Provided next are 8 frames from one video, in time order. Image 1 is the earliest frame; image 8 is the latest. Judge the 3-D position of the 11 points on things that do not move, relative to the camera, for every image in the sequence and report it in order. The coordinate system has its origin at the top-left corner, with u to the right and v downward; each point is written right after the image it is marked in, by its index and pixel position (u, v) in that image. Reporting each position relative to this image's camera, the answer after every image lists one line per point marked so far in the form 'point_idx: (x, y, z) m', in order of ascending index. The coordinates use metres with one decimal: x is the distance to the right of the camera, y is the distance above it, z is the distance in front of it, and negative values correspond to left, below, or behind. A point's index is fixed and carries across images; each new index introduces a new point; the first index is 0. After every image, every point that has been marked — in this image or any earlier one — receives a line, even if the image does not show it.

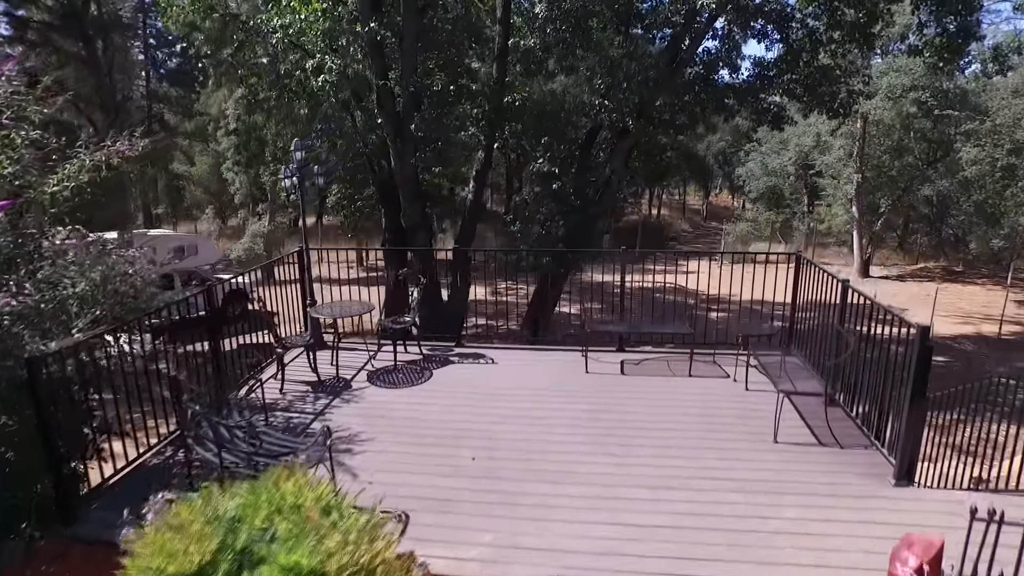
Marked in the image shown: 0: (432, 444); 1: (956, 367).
0: (-0.5, -1.0, +3.7) m
1: (+8.8, -1.6, +12.0) m
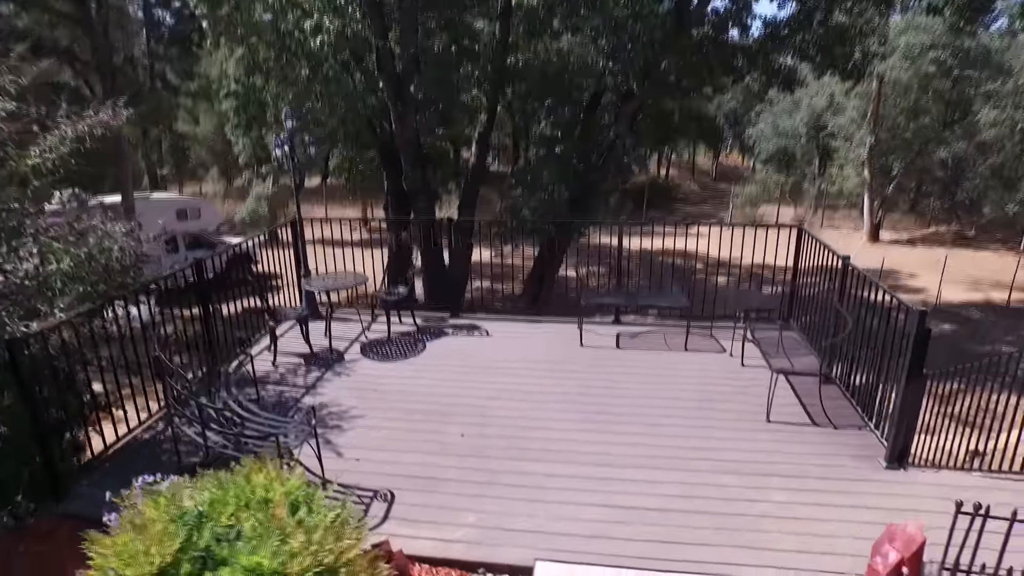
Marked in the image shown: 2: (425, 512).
0: (-0.6, -0.8, +3.7) m
1: (+8.9, -0.9, +11.9) m
2: (-0.4, -1.1, +2.9) m
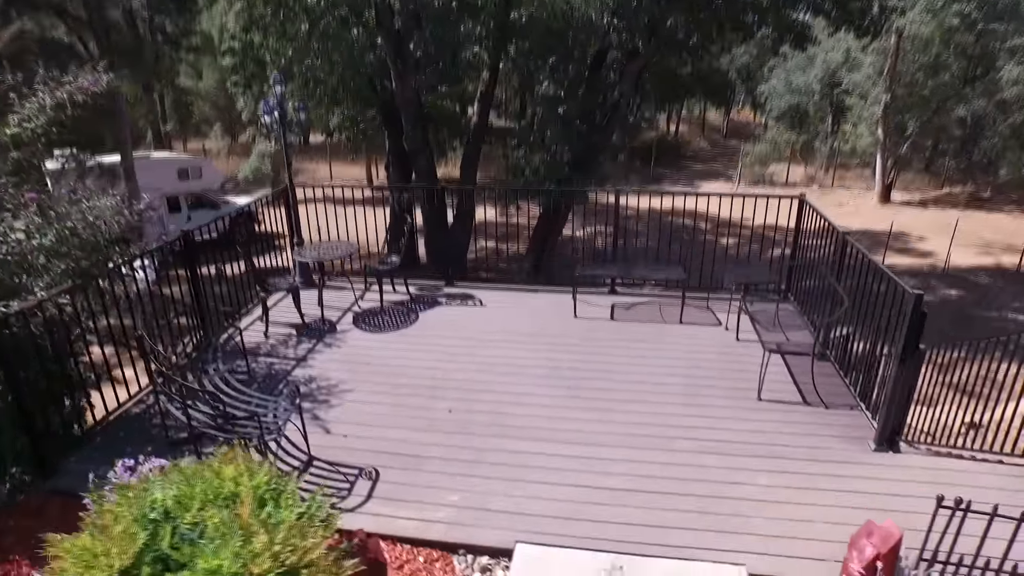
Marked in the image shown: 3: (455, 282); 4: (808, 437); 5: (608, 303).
0: (-0.6, -0.7, +3.7) m
1: (+8.9, -0.3, +11.7) m
2: (-0.5, -1.0, +2.9) m
3: (-0.5, +0.1, +5.5) m
4: (+1.6, -0.8, +3.3) m
5: (+0.8, -0.1, +5.0) m
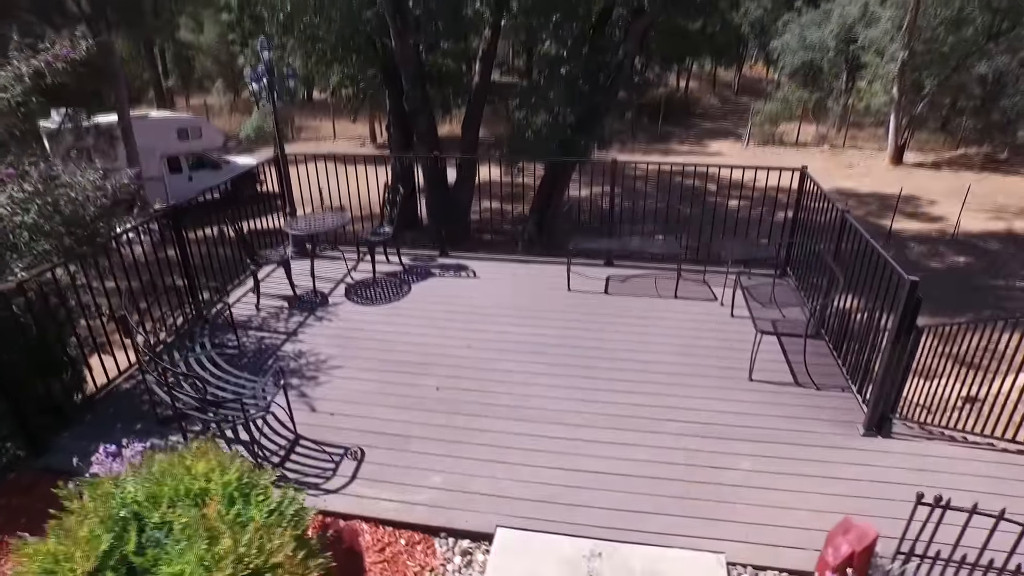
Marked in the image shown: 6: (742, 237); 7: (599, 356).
0: (-0.7, -0.5, +3.7) m
1: (+8.9, +0.4, +11.6) m
2: (-0.6, -0.9, +3.0) m
3: (-0.6, +0.3, +5.4) m
4: (+1.5, -0.7, +3.3) m
5: (+0.7, +0.1, +4.9) m
6: (+5.0, +1.1, +13.1) m
7: (+0.6, -0.4, +3.9) m
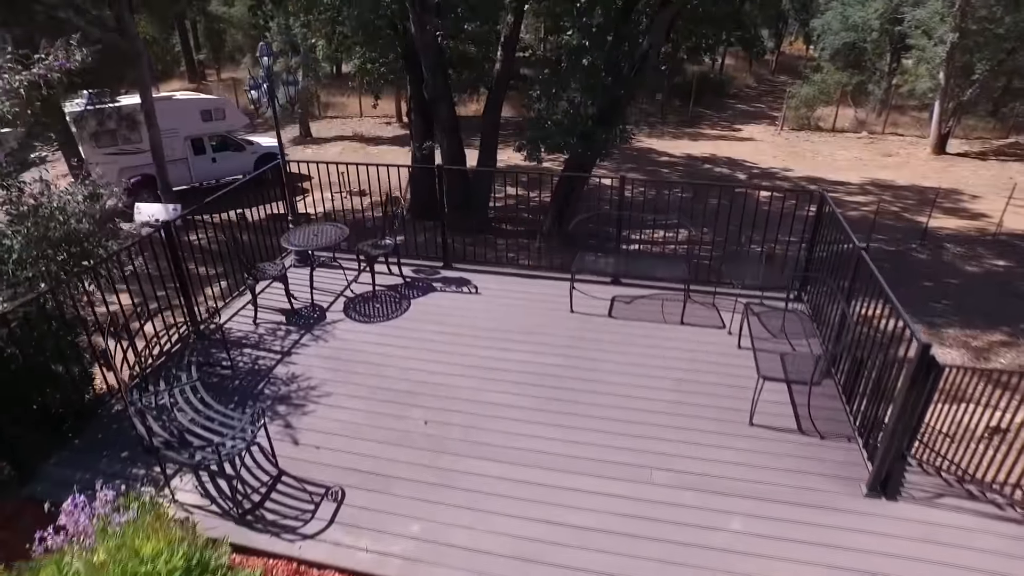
0: (-0.7, -0.7, +3.6) m
1: (+9.2, +0.3, +11.0) m
2: (-0.7, -1.1, +2.9) m
3: (-0.5, +0.2, +5.3) m
4: (+1.5, -1.0, +3.1) m
5: (+0.8, -0.1, +4.8) m
6: (+5.4, +1.2, +12.7) m
7: (+0.5, -0.6, +3.8) m
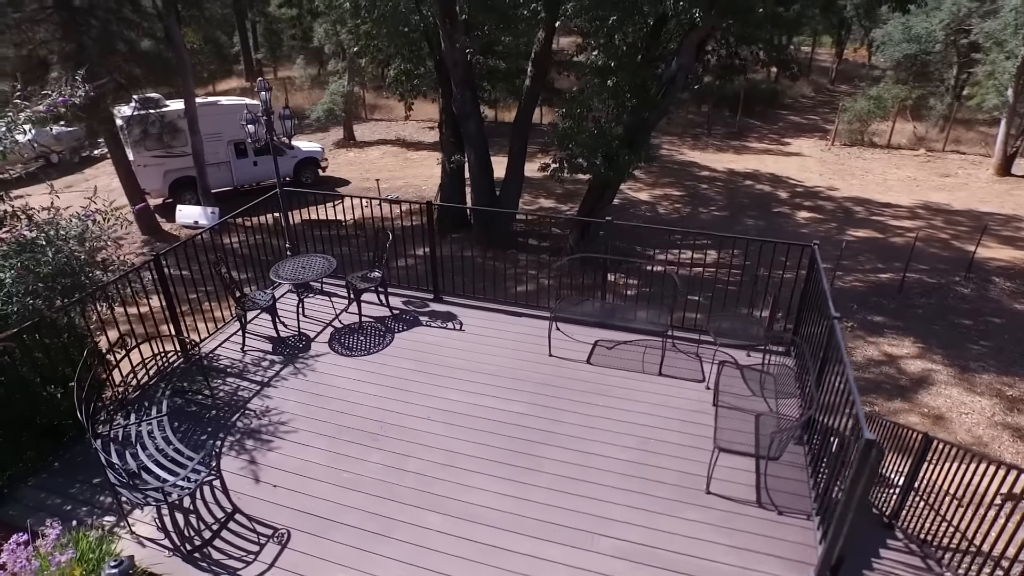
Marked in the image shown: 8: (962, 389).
0: (-1.0, -1.0, +3.7) m
1: (+9.5, -0.4, +10.3) m
2: (-1.0, -1.4, +3.0) m
3: (-0.6, -0.1, +5.3) m
4: (+1.2, -1.3, +3.0) m
5: (+0.6, -0.4, +4.7) m
6: (+5.9, +0.6, +12.3) m
7: (+0.3, -1.0, +3.7) m
8: (+5.9, -1.3, +7.9) m
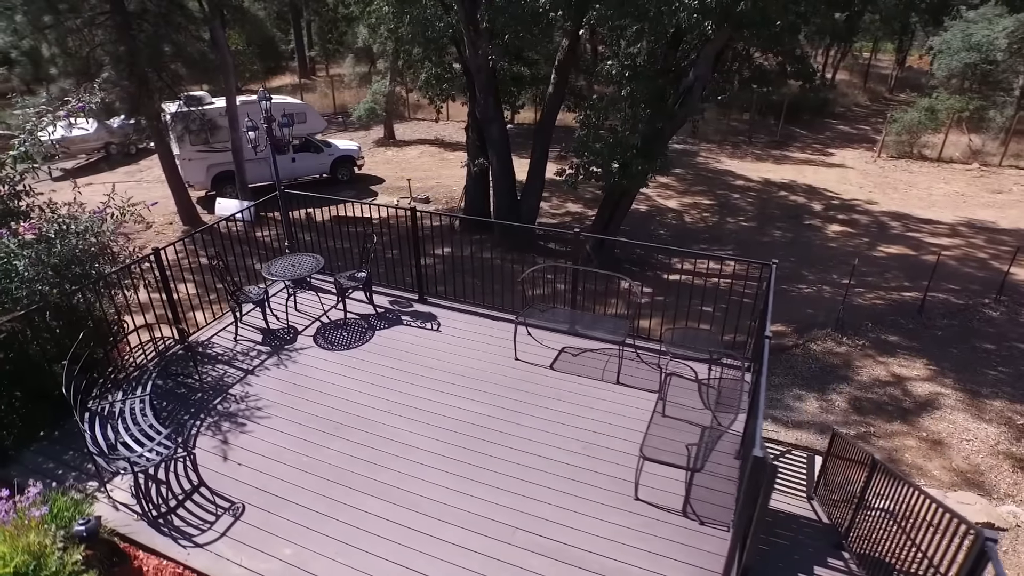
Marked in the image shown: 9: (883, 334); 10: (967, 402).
0: (-1.3, -0.9, +4.0) m
1: (+9.7, -0.9, +9.9) m
2: (-1.4, -1.4, +3.3) m
3: (-0.8, -0.1, +5.6) m
4: (+0.8, -1.4, +3.2) m
5: (+0.4, -0.5, +4.9) m
6: (+6.2, +0.3, +12.1) m
7: (0.0, -1.0, +4.0) m
8: (+5.8, -1.6, +7.7) m
9: (+5.8, -0.7, +9.5) m
10: (+6.0, -1.5, +7.9) m
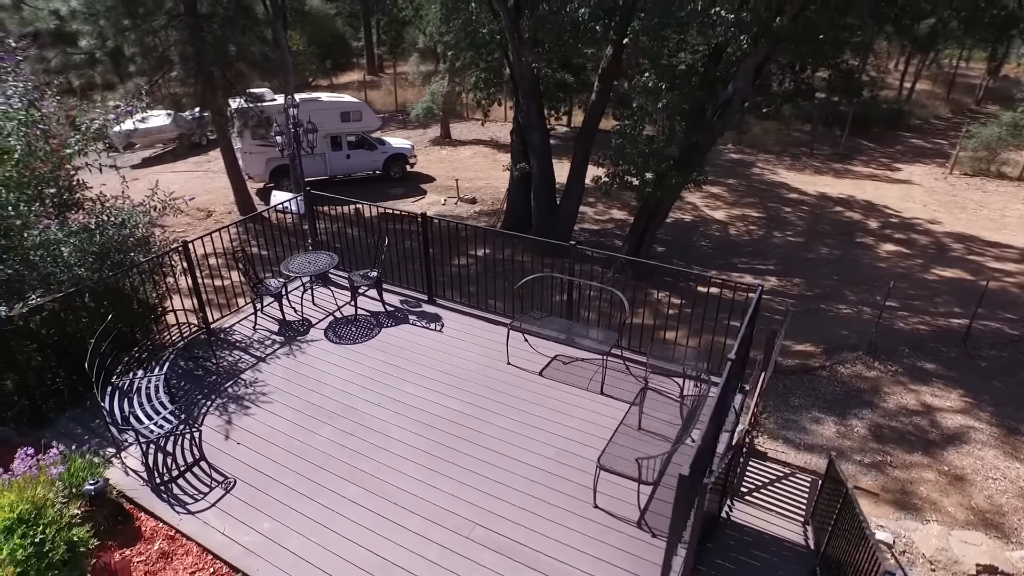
0: (-1.5, -0.9, +4.4) m
1: (+10.0, -1.5, +9.1) m
2: (-1.6, -1.3, +3.6) m
3: (-0.7, -0.1, +5.9) m
4: (+0.5, -1.5, +3.3) m
5: (+0.4, -0.6, +5.1) m
6: (+6.9, -0.1, +11.7) m
7: (-0.2, -1.1, +4.2) m
8: (+5.9, -2.0, +7.3) m
9: (+6.2, -1.1, +9.1) m
10: (+6.1, -1.9, +7.6) m
